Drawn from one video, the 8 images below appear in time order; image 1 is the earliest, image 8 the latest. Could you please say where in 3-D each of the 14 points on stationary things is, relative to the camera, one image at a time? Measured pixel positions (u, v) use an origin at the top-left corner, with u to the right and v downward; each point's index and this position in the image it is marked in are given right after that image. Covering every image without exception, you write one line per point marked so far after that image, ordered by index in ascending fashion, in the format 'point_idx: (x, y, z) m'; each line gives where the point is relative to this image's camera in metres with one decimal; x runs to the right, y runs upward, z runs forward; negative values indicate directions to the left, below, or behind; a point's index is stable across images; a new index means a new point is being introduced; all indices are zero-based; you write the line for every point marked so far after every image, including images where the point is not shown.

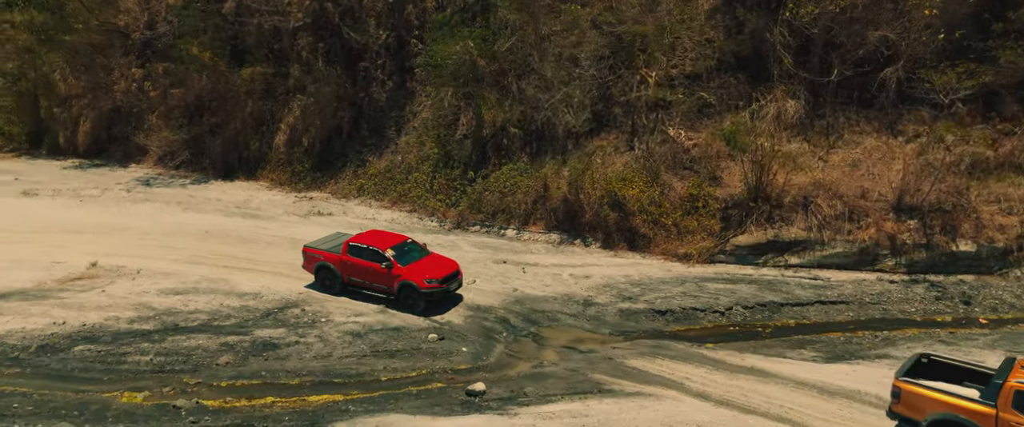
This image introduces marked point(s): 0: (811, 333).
0: (+6.8, -2.7, +18.3) m
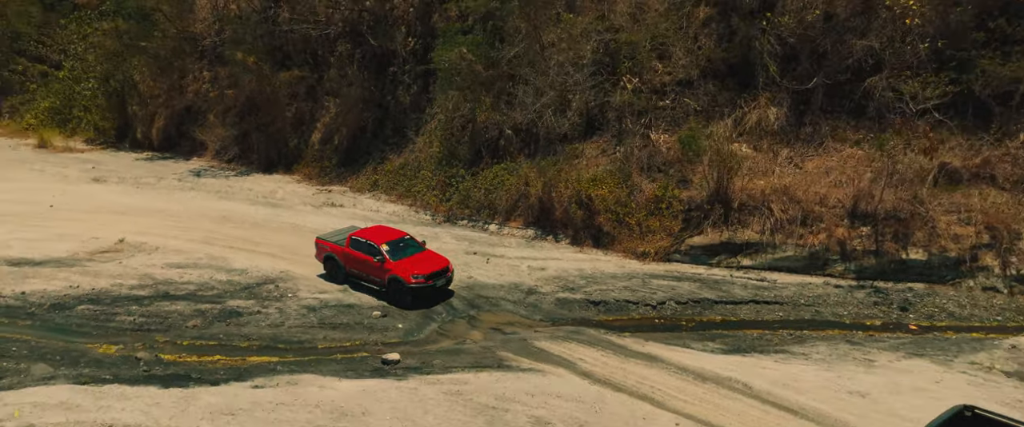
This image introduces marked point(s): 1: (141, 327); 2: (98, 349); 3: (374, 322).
0: (+5.2, -2.7, +19.1) m
1: (-9.1, -2.7, +19.6) m
2: (-9.5, -3.1, +18.5) m
3: (-3.3, -2.6, +19.6) m
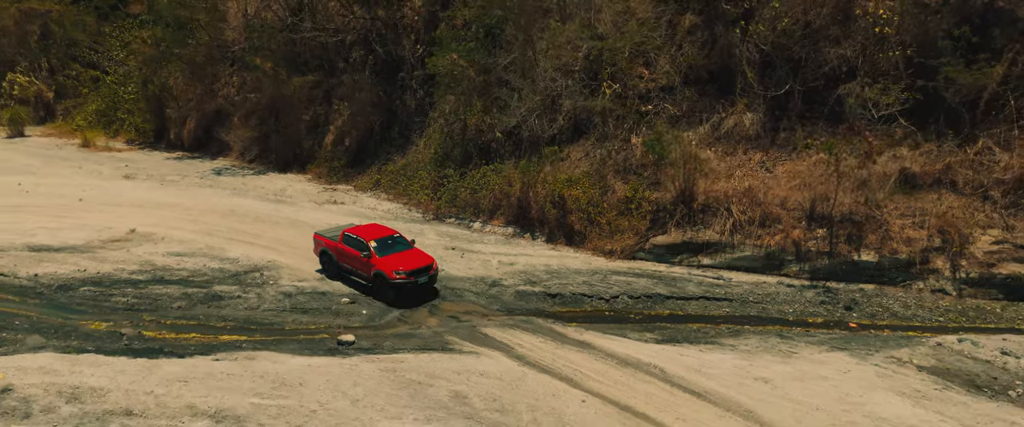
0: (+4.0, -2.7, +20.0) m
1: (-10.1, -2.5, +21.5) m
2: (-10.7, -2.8, +20.4) m
3: (-4.4, -2.5, +21.1) m
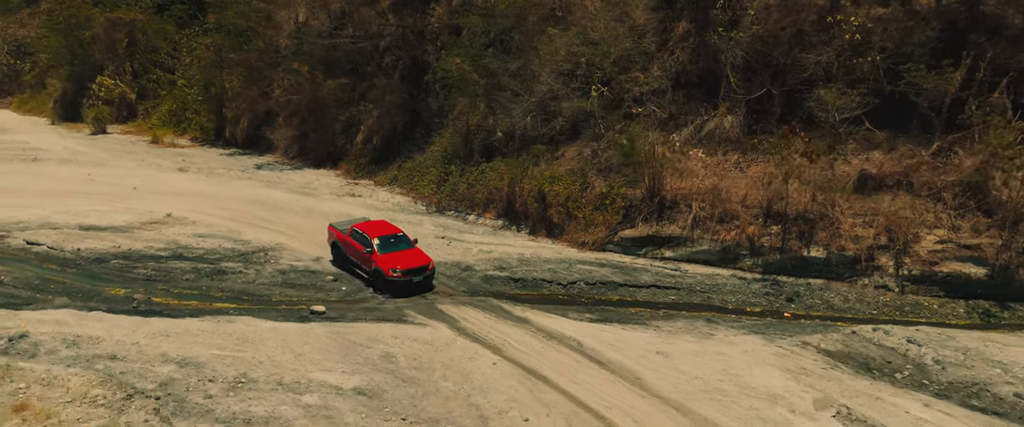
0: (+2.8, -2.5, +21.5) m
1: (-11.1, -1.9, +24.6) m
2: (-11.7, -2.3, +23.5) m
3: (-5.4, -2.1, +23.5) m
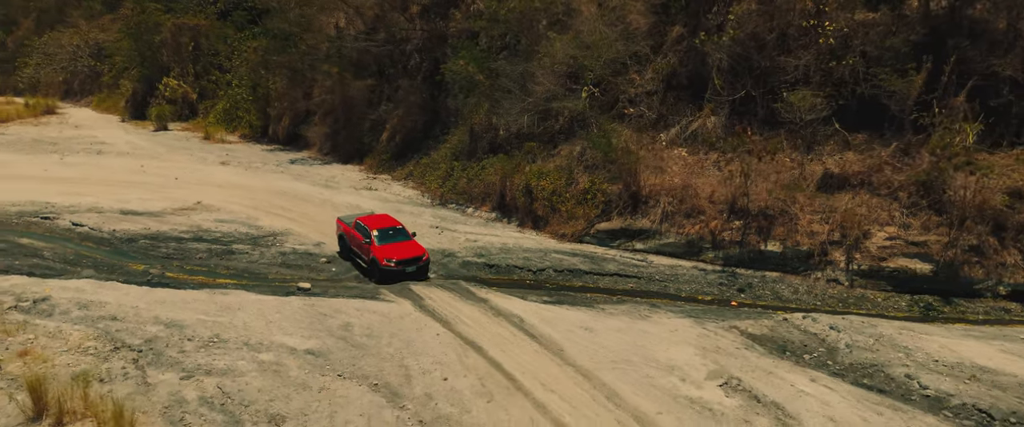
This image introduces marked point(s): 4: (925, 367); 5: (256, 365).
0: (+1.9, -2.2, +23.1) m
1: (-11.7, -1.4, +27.4) m
2: (-12.4, -1.7, +26.3) m
3: (-6.2, -1.6, +25.8) m
4: (+8.5, -3.1, +16.5) m
5: (-5.4, -3.2, +16.9) m
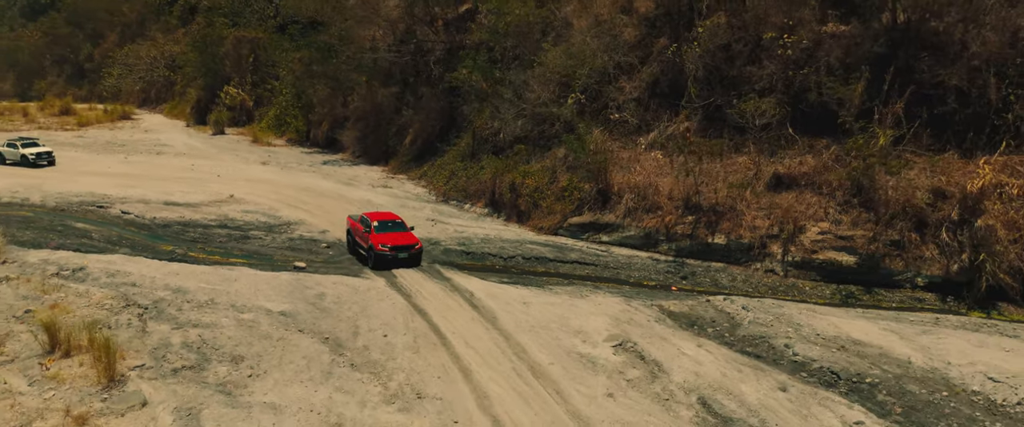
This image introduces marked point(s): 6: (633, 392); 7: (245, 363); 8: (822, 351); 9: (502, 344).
0: (+0.8, -2.0, +25.8) m
1: (-12.3, -1.0, +31.3) m
2: (-13.2, -1.2, +30.3) m
3: (-7.0, -1.3, +29.2) m
4: (+6.8, -2.9, +18.6) m
5: (-7.0, -2.7, +20.2) m
6: (+2.4, -3.5, +15.8) m
7: (-5.8, -3.2, +17.5) m
8: (+6.9, -3.1, +17.9) m
9: (-0.2, -3.0, +18.6) m
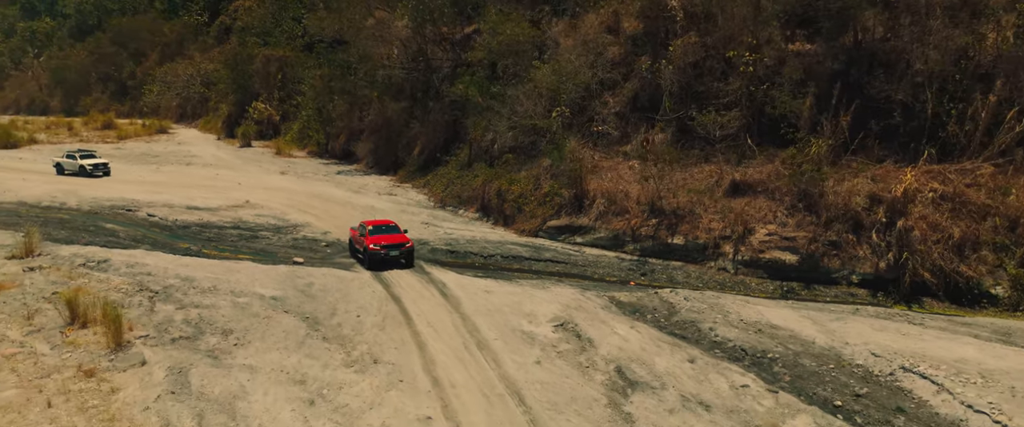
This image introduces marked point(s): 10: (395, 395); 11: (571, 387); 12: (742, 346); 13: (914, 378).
0: (0.0, -2.0, +28.3) m
1: (-12.9, -1.0, +34.4) m
2: (-13.8, -1.3, +33.4) m
3: (-7.7, -1.4, +32.1) m
4: (+5.6, -2.8, +20.9) m
5: (-8.0, -2.6, +23.1) m
6: (+1.1, -3.3, +18.3) m
7: (-7.0, -3.1, +20.3) m
8: (+5.7, -3.0, +20.1) m
9: (-1.4, -2.9, +21.1) m
10: (-2.5, -3.8, +16.9) m
11: (+1.2, -3.7, +17.1) m
12: (+5.5, -3.2, +19.1) m
13: (+8.4, -3.5, +17.1) m
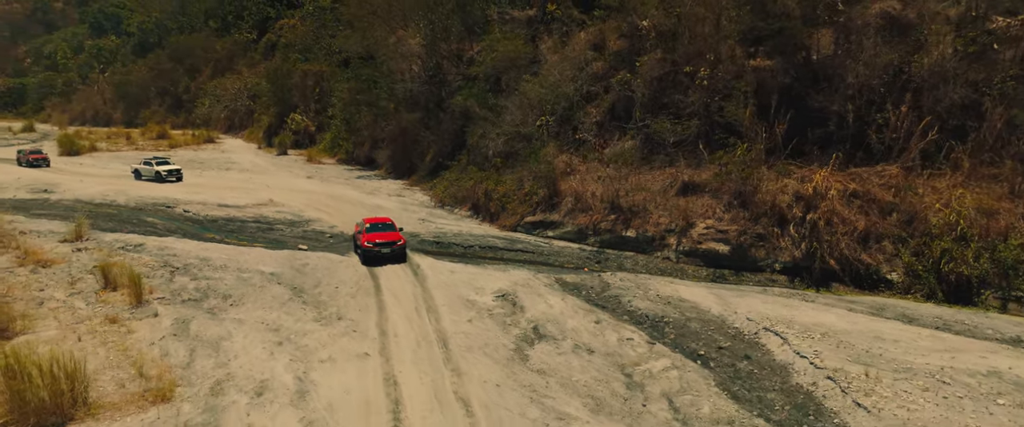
0: (-1.1, -1.8, +32.3) m
1: (-13.6, -0.8, +39.2) m
2: (-14.5, -1.0, +38.3) m
3: (-8.5, -1.1, +36.5) m
4: (+4.0, -2.6, +24.5) m
5: (-9.4, -2.1, +27.6) m
6: (-0.6, -2.9, +22.2) m
7: (-8.6, -2.6, +24.7) m
8: (+4.1, -2.7, +23.8) m
9: (-2.9, -2.5, +25.2) m
10: (-4.3, -3.3, +21.0) m
11: (-0.6, -3.2, +21.0) m
12: (+3.8, -2.8, +22.8) m
13: (+6.6, -3.1, +20.6) m
